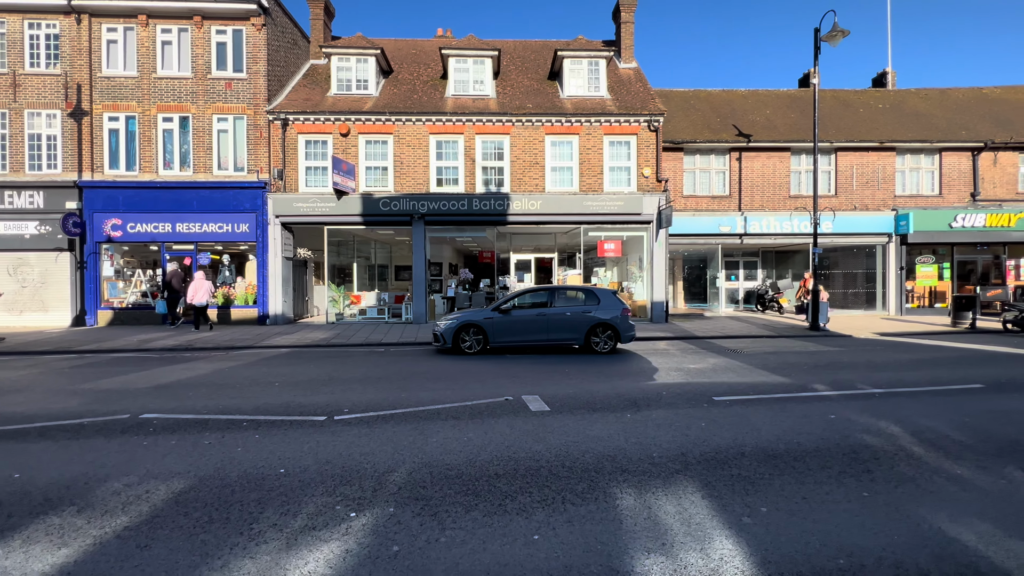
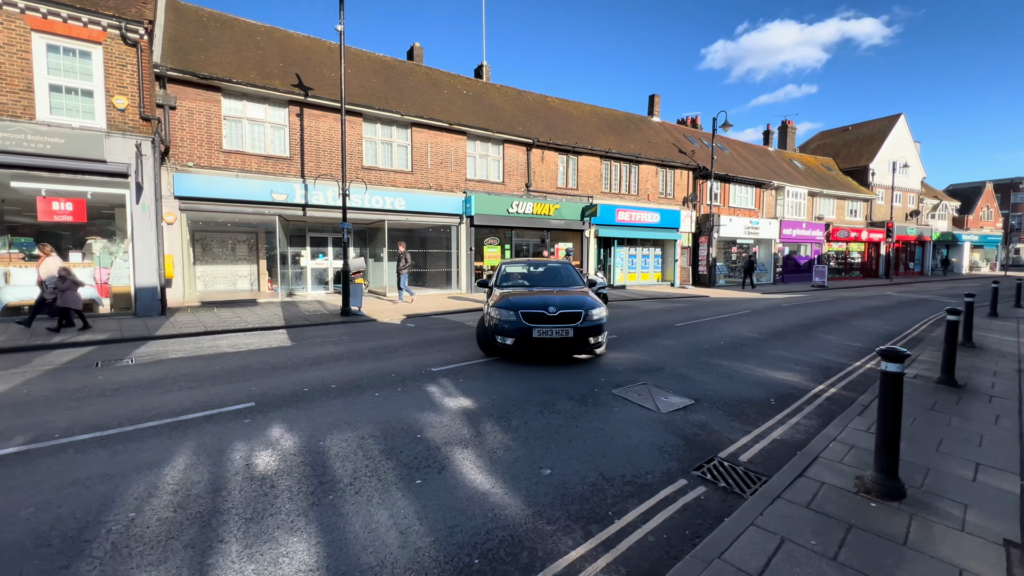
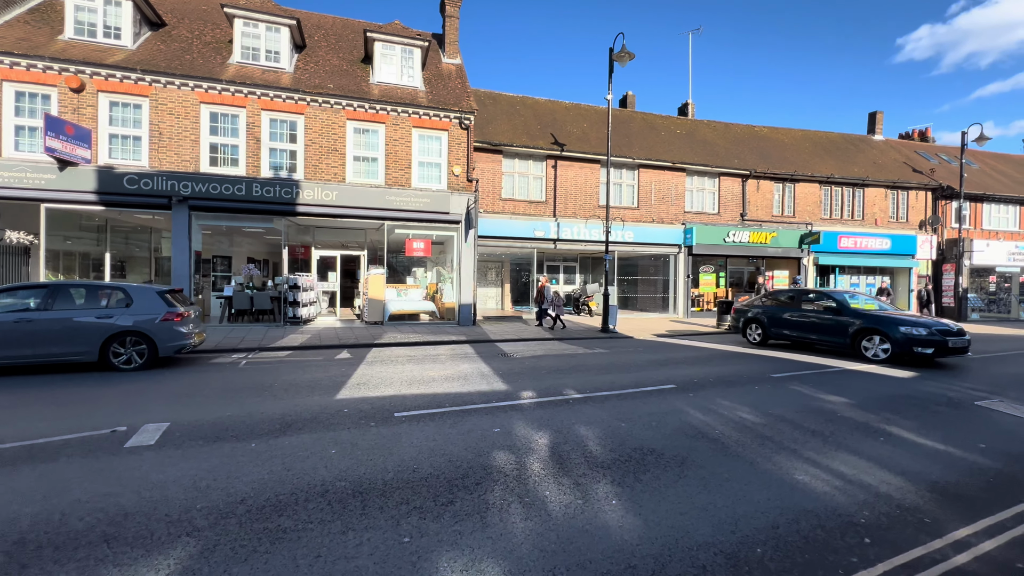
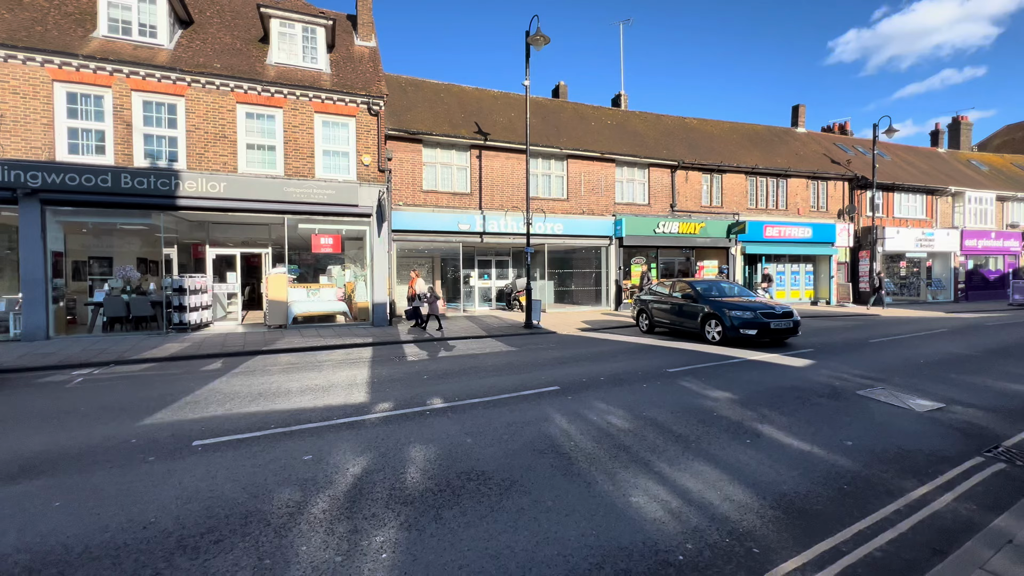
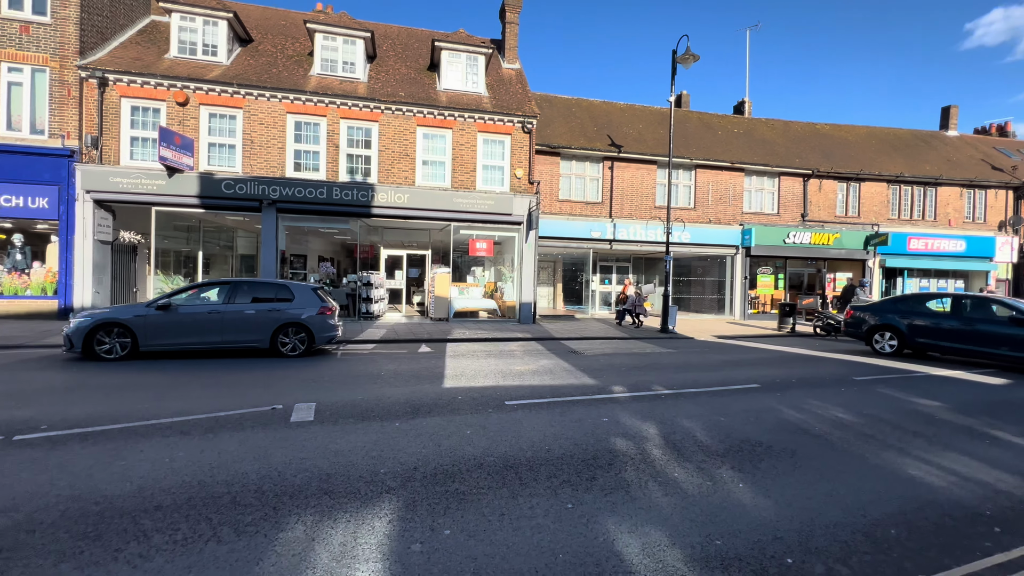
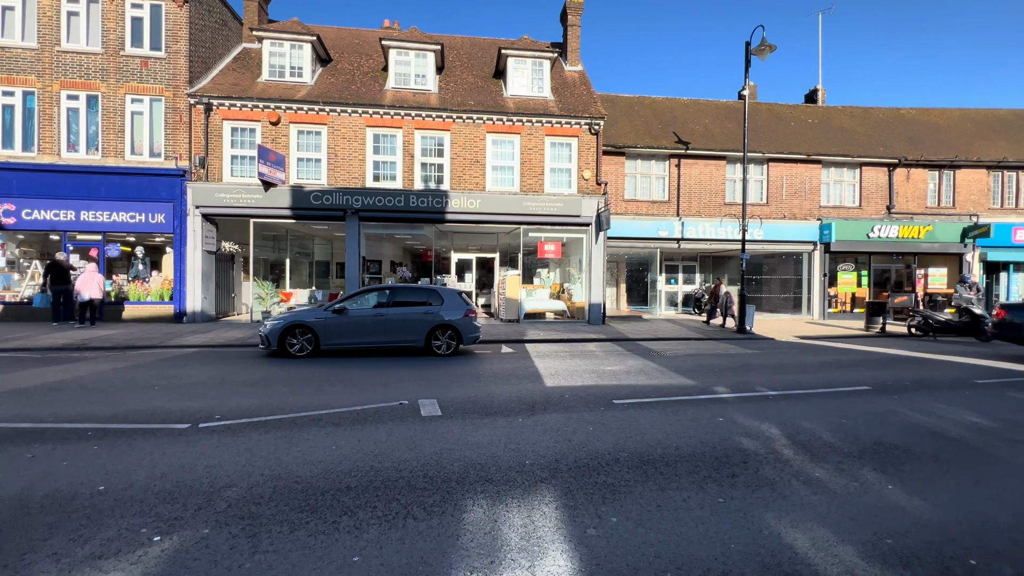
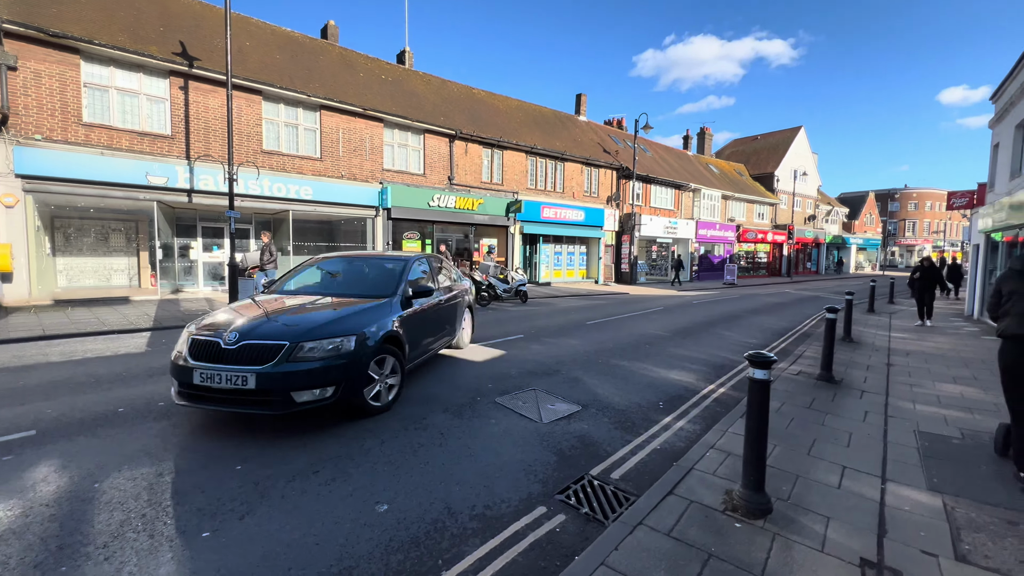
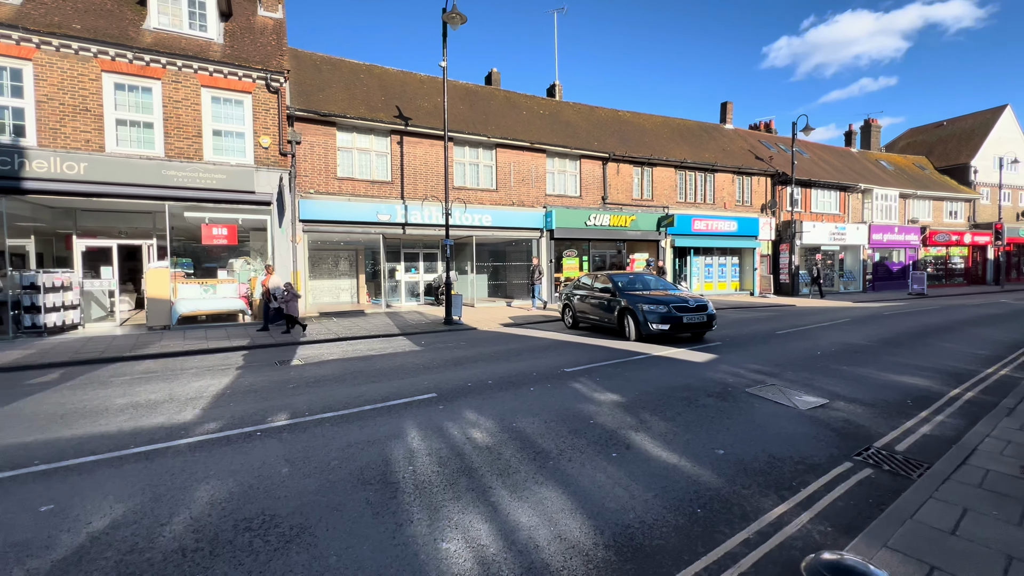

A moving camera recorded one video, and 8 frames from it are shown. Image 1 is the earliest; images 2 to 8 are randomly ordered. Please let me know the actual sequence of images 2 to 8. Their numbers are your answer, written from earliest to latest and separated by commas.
6, 5, 3, 4, 8, 2, 7
